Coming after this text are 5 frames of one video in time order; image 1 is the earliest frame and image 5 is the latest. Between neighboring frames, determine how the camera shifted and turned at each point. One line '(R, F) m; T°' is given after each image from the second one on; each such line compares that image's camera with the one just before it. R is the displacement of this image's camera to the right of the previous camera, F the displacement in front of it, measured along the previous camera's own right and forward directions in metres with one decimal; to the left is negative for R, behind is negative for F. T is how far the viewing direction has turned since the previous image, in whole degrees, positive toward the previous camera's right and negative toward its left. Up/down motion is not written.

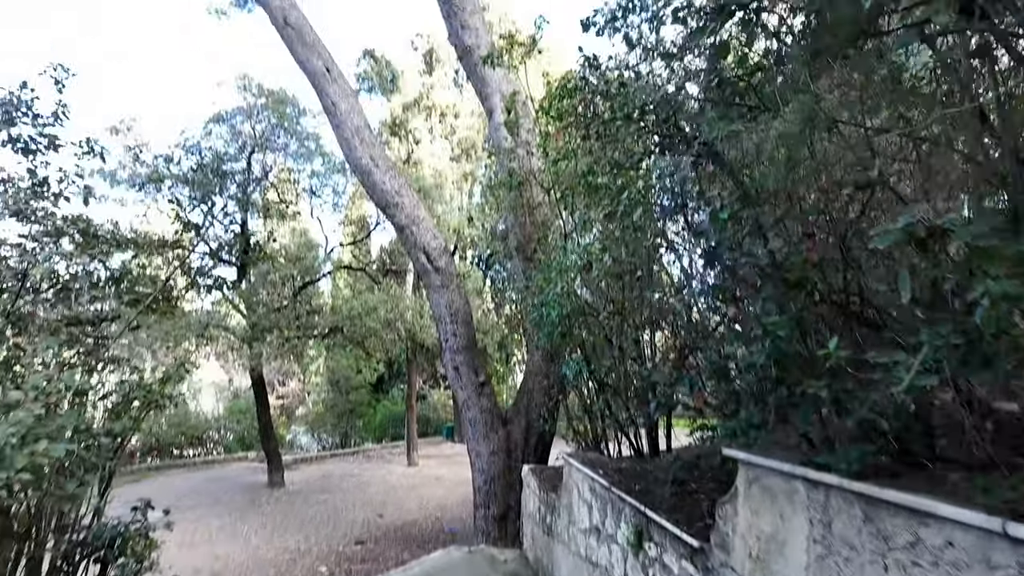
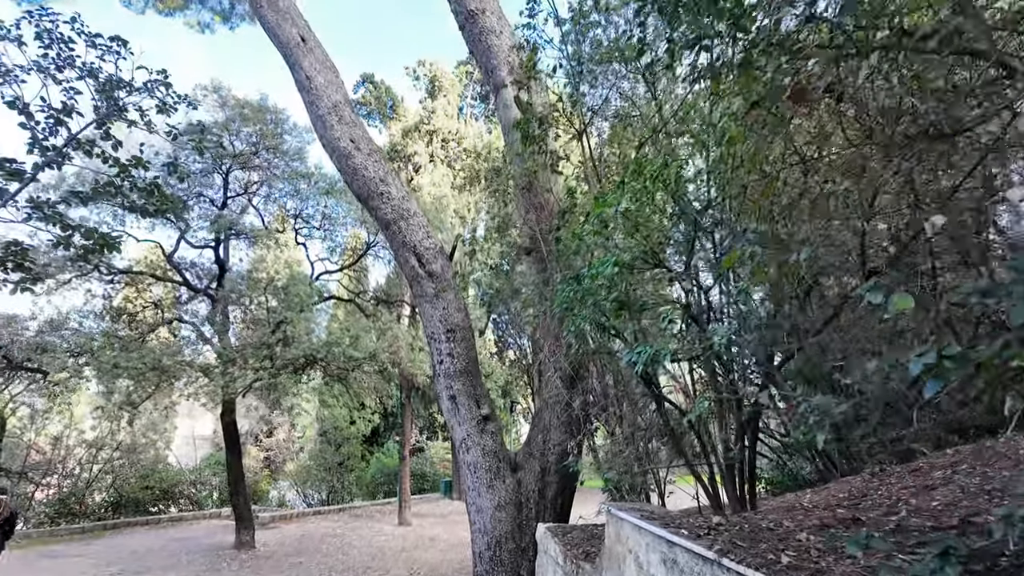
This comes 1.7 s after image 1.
(-0.1, +1.3) m; 0°
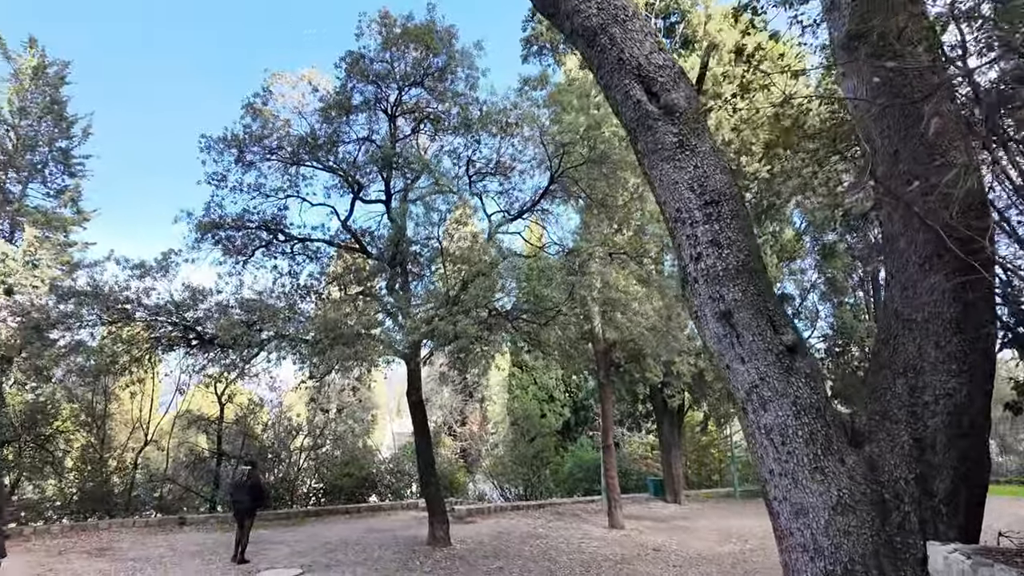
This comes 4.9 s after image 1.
(-0.7, +2.0) m; -17°
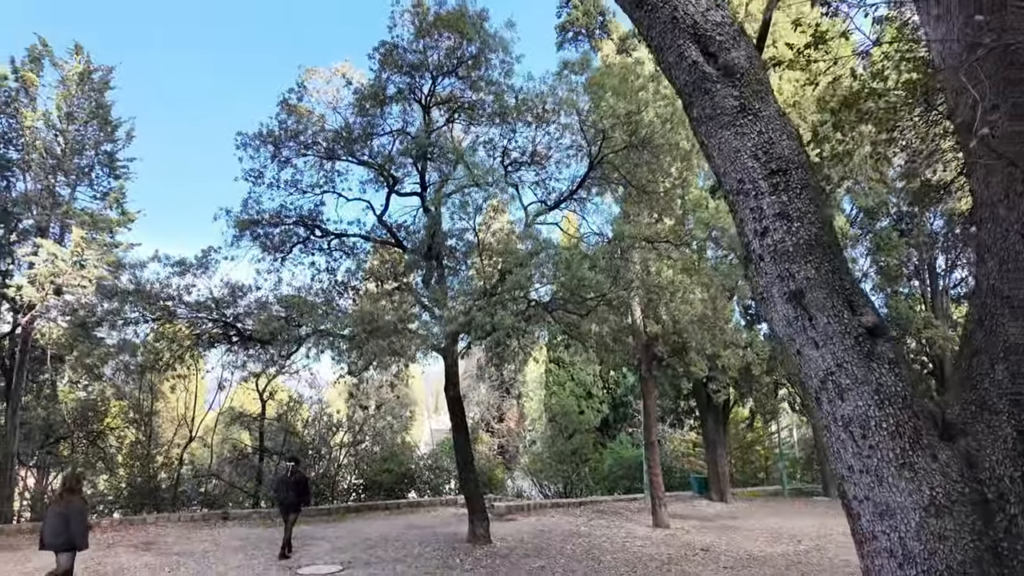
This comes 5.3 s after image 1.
(-0.1, +0.2) m; -3°
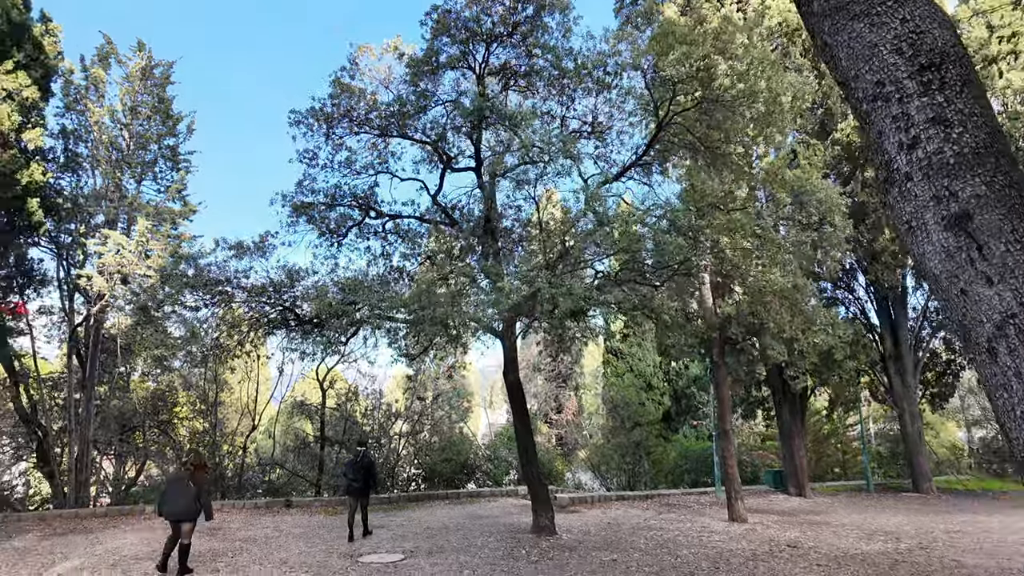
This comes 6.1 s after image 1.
(-0.1, +0.4) m; -5°
